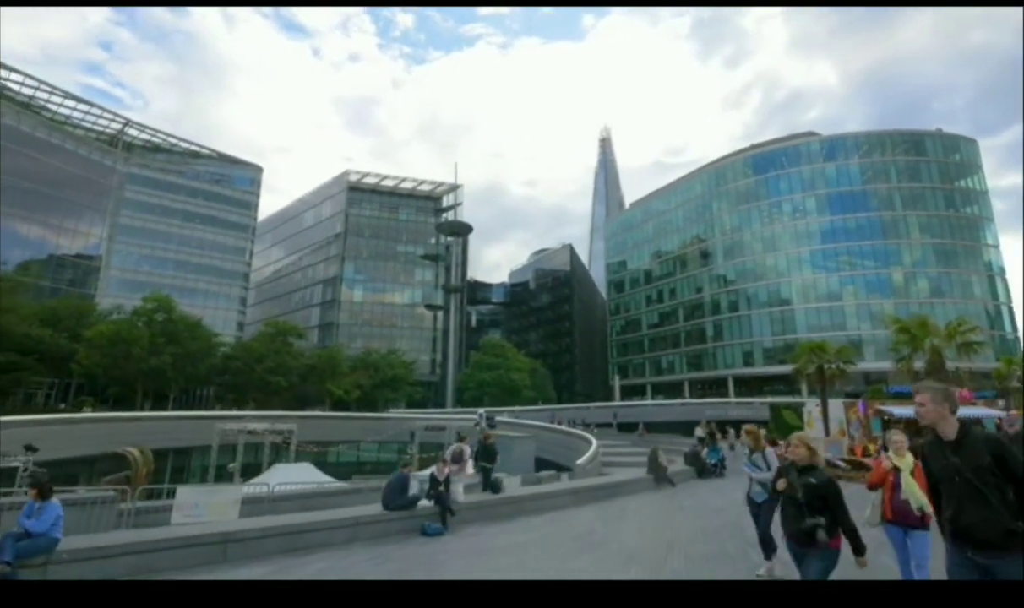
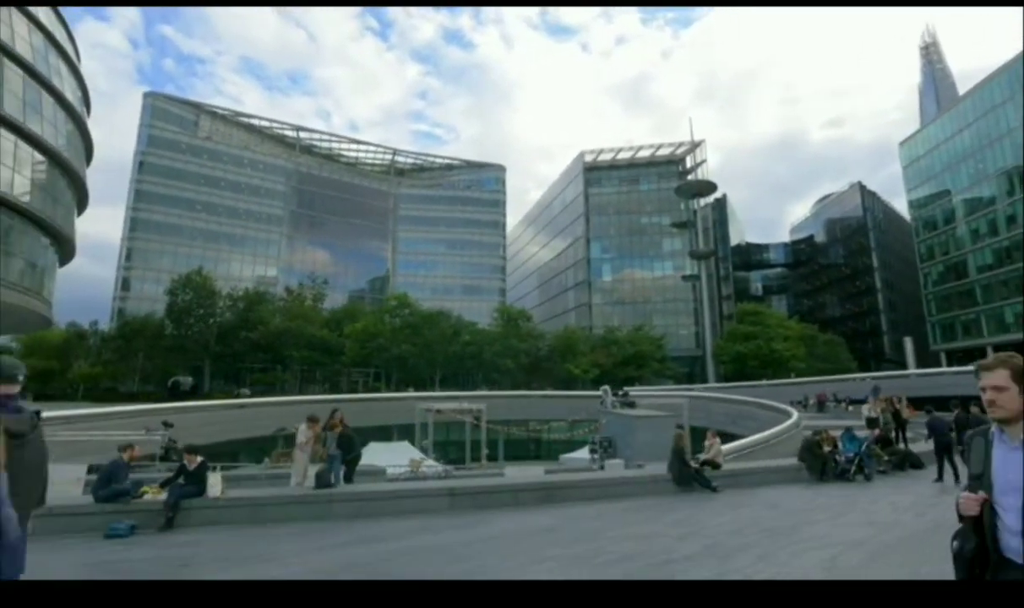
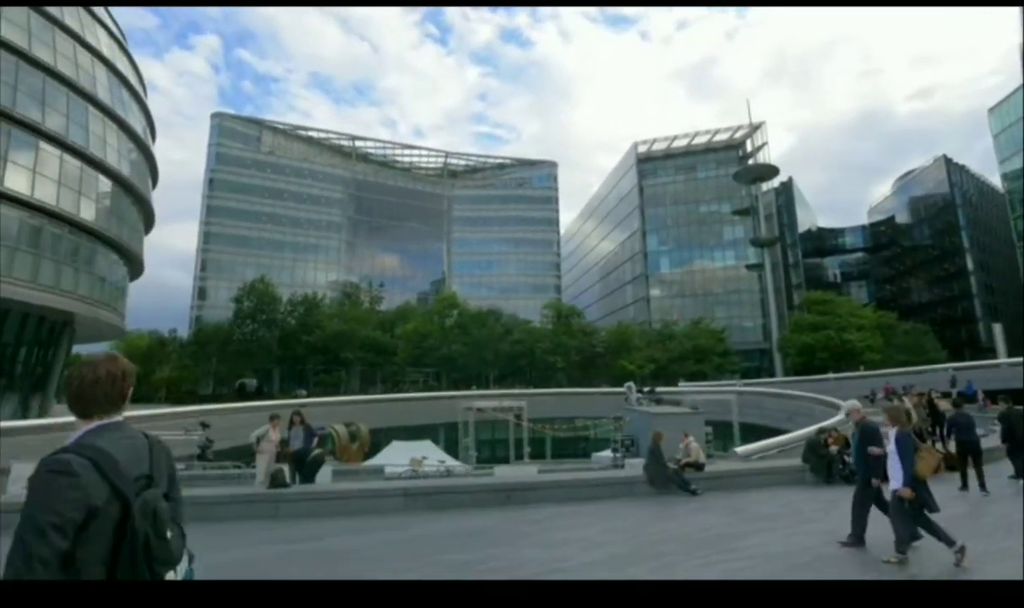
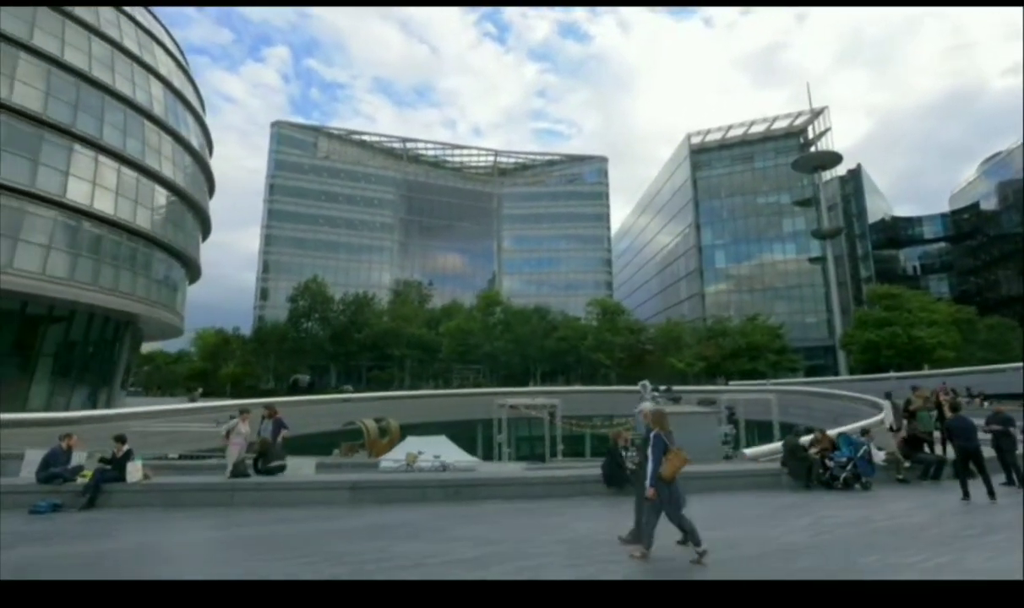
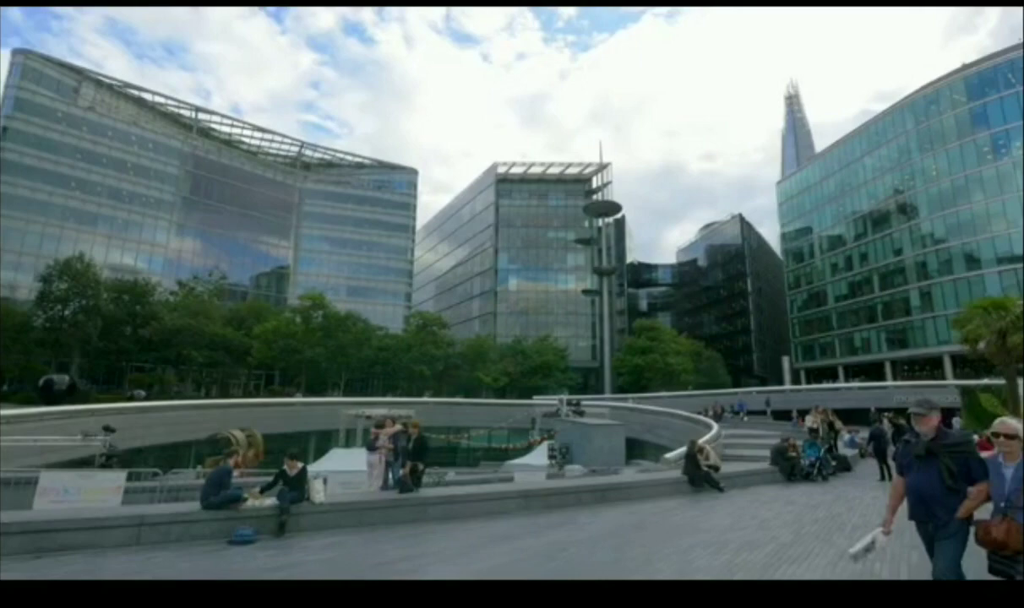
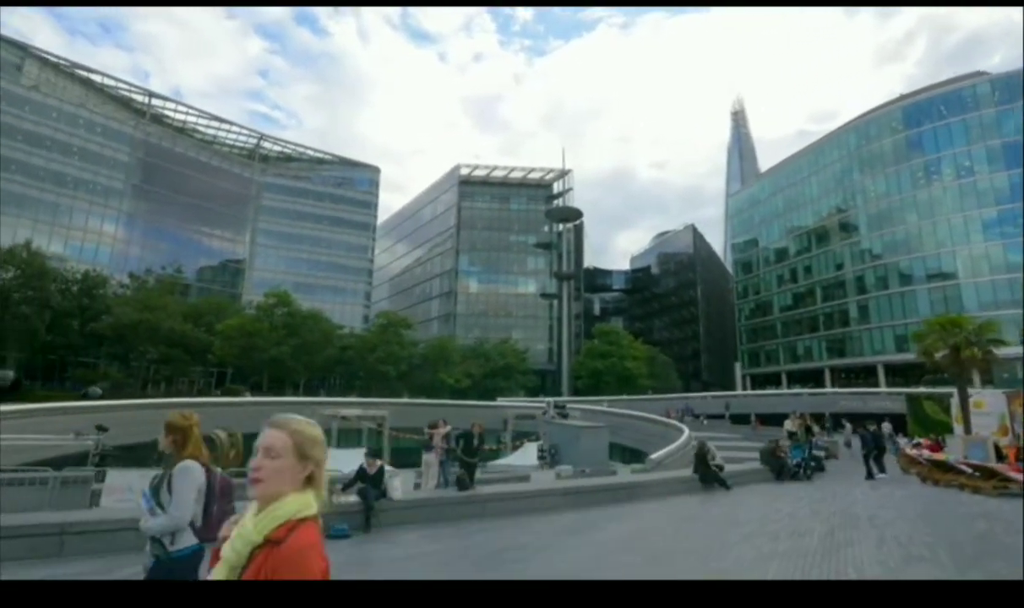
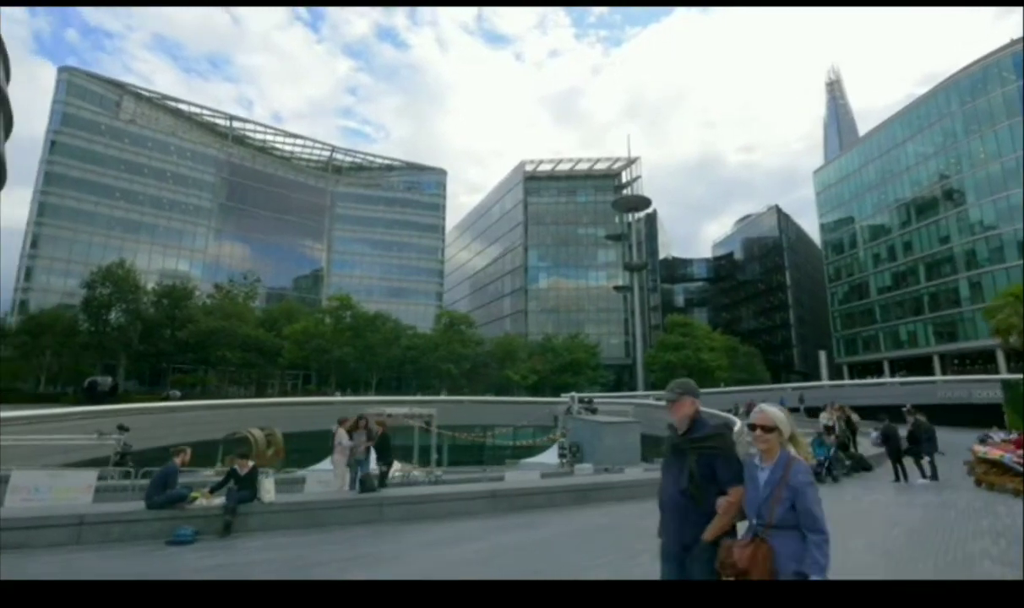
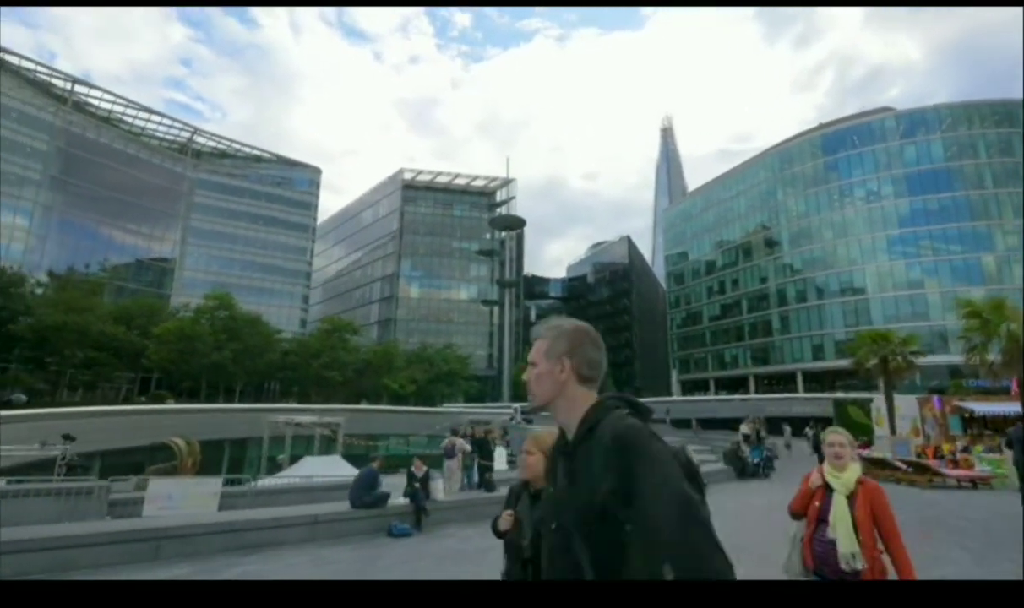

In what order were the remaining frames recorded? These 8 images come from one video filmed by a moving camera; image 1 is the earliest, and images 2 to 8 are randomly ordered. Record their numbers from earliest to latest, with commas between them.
8, 6, 5, 7, 2, 3, 4
